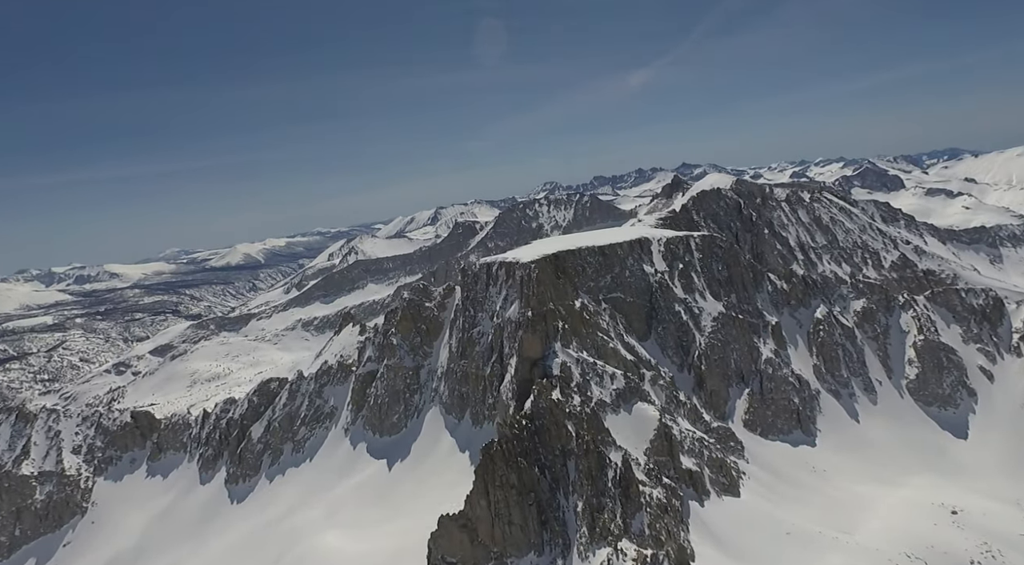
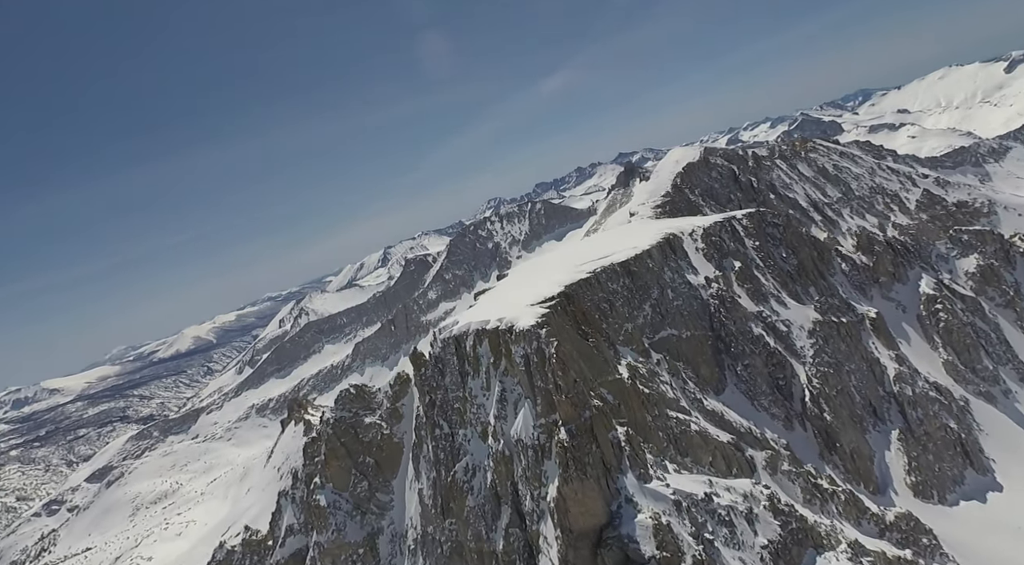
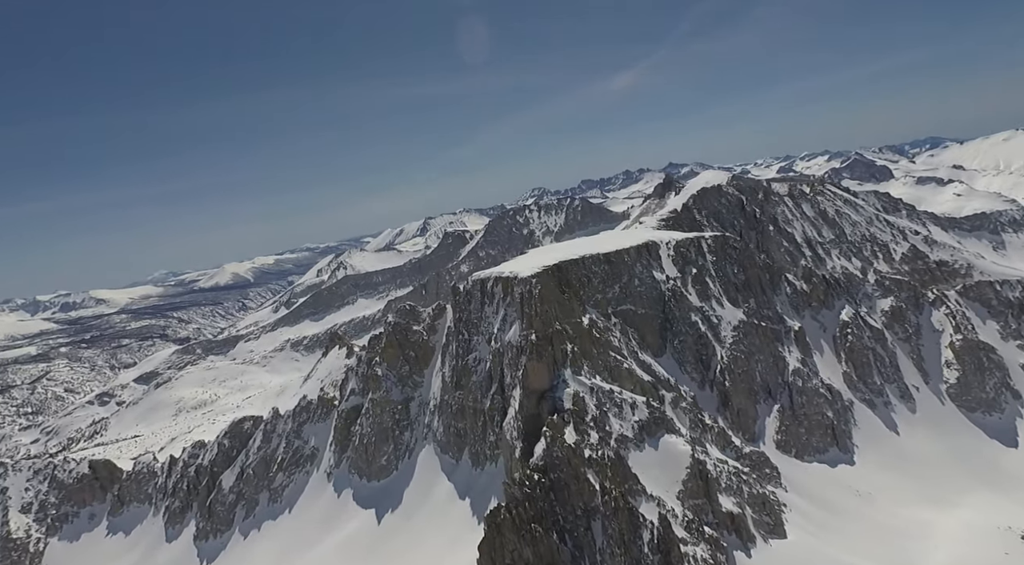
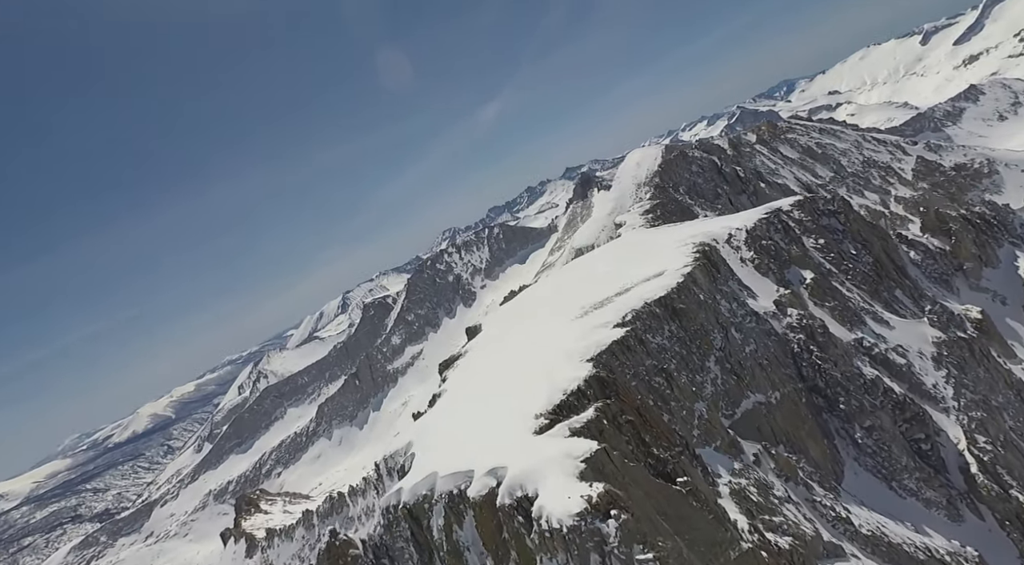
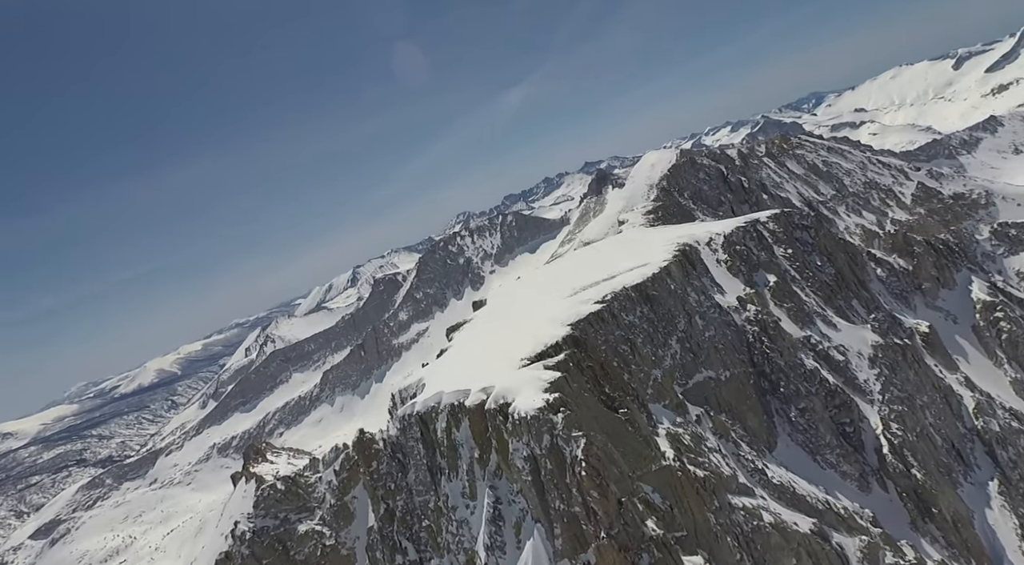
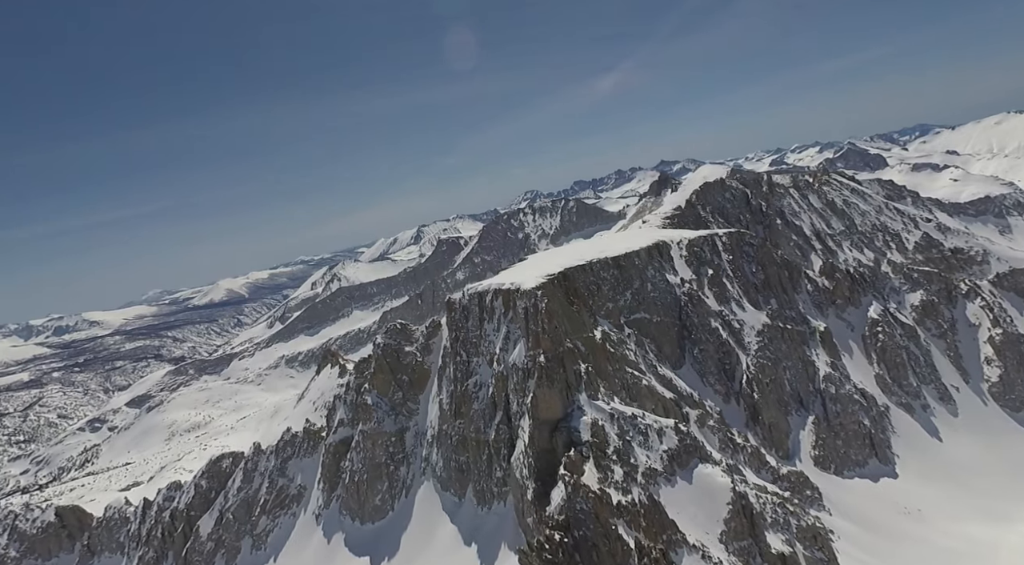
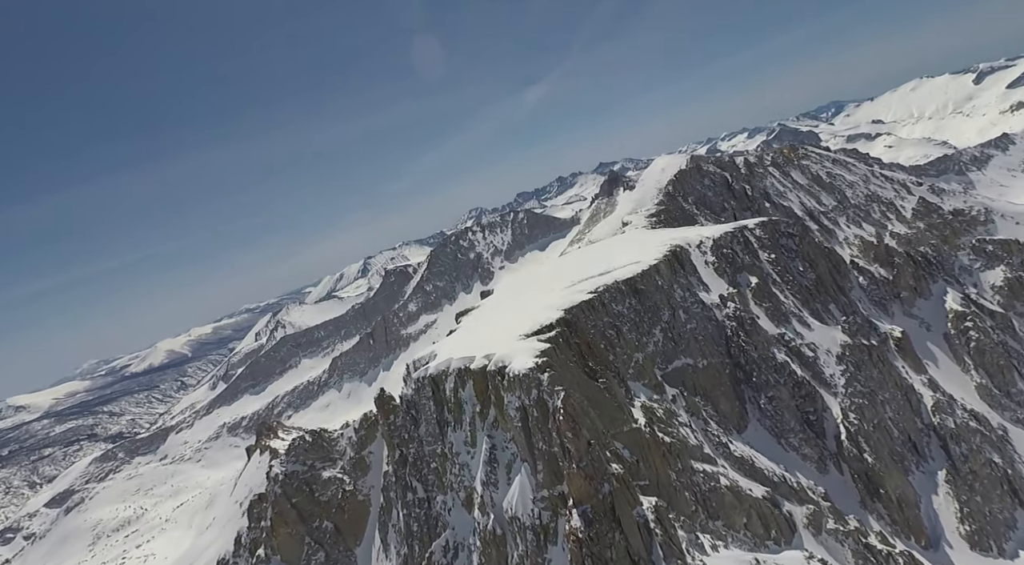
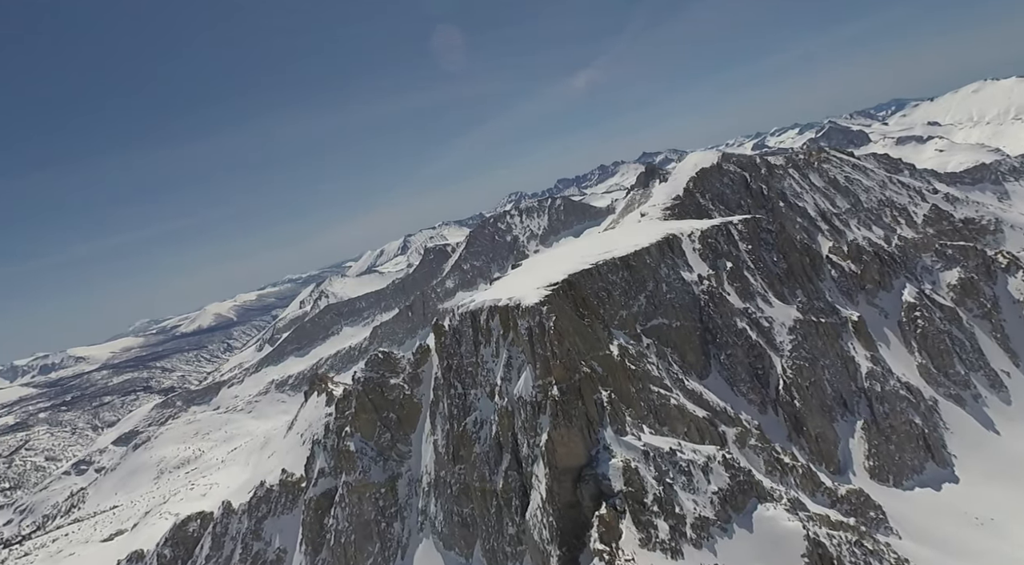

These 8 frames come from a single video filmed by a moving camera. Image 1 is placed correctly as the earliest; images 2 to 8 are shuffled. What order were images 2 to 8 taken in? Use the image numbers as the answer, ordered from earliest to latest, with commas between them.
3, 6, 8, 2, 7, 5, 4
